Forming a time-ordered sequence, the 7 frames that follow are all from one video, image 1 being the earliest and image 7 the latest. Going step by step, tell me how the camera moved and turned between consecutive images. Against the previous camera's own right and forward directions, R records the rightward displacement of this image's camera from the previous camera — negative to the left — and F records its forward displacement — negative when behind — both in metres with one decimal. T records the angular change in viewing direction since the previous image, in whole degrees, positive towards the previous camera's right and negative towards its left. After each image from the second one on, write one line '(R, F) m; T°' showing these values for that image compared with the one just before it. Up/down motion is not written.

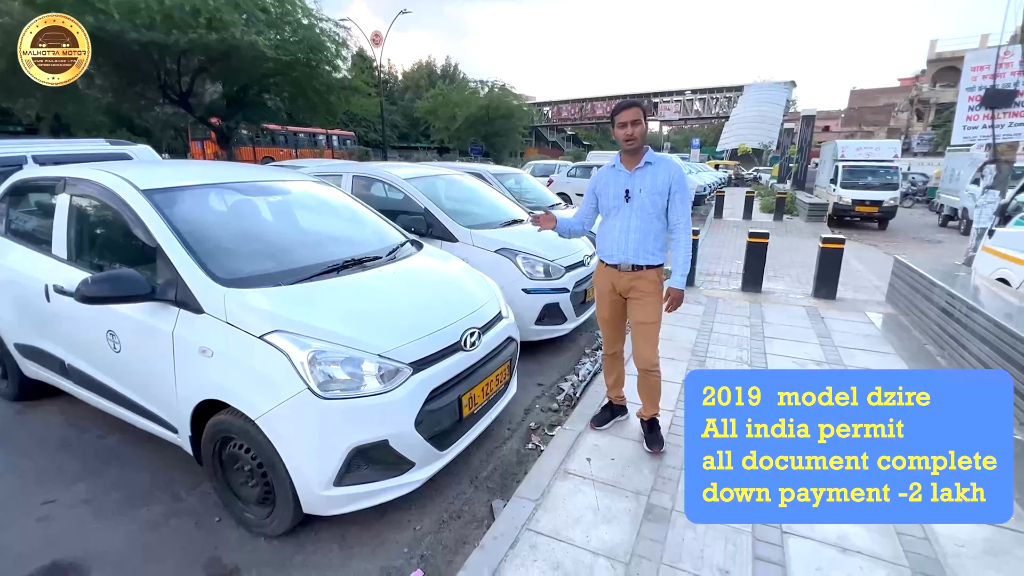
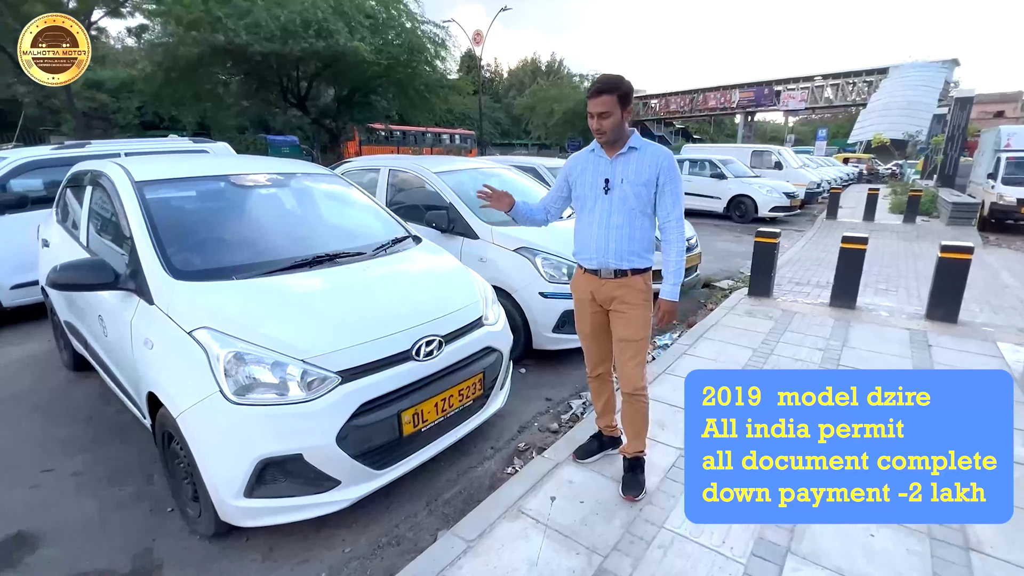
(+0.7, +0.4) m; -12°
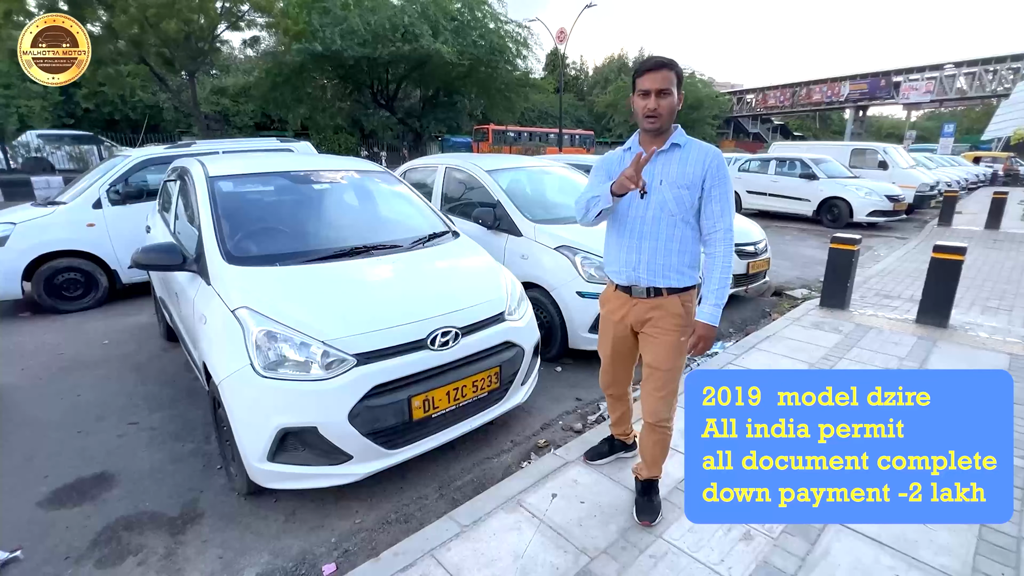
(+0.3, 0.0) m; -9°
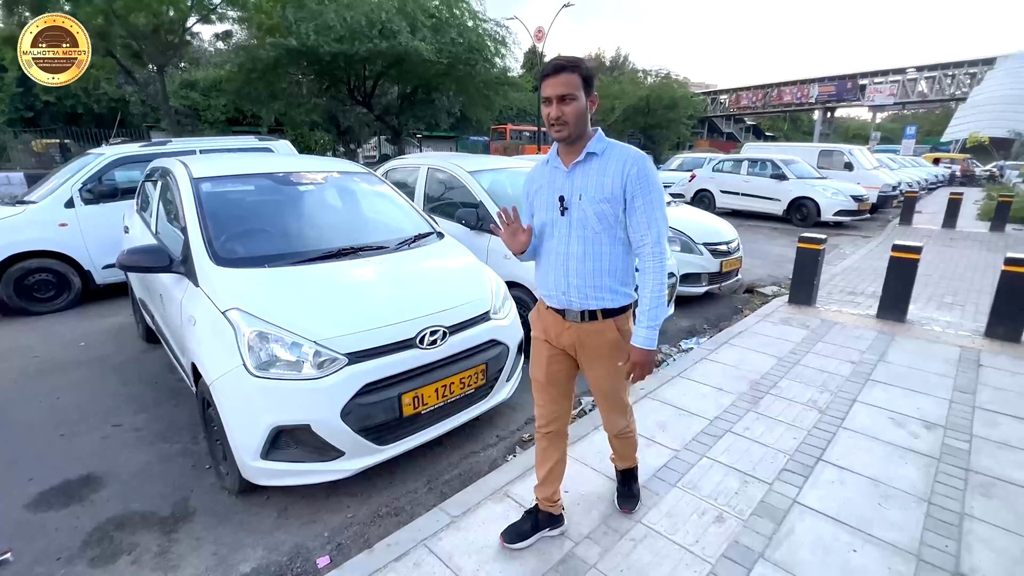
(0.0, -0.1) m; +3°
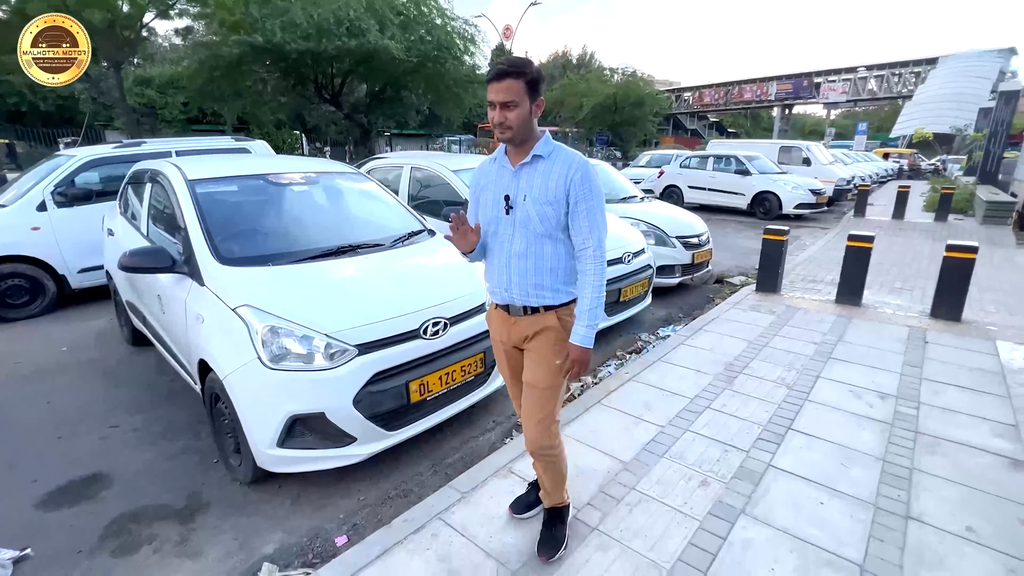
(-0.1, -0.2) m; +3°
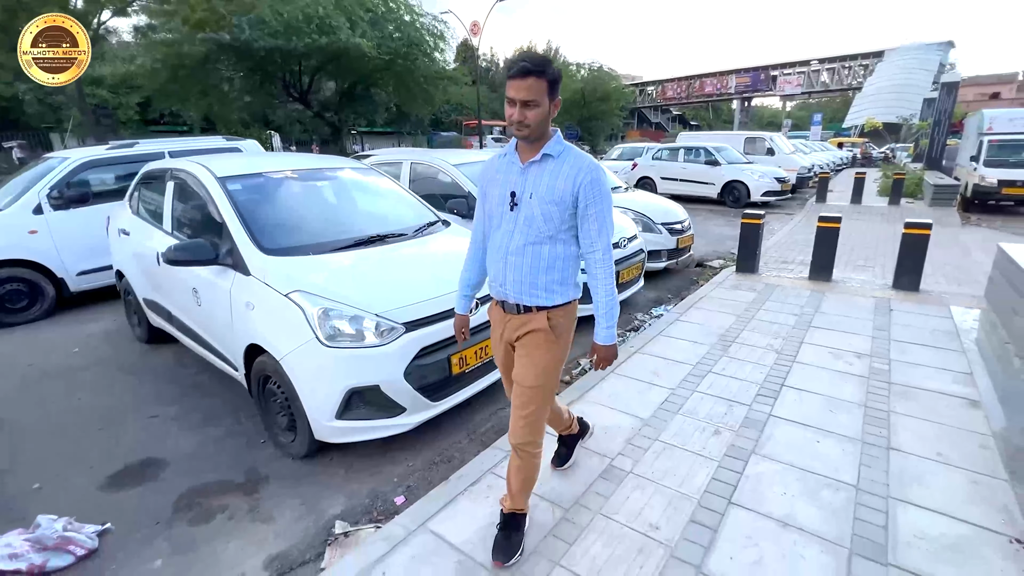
(-0.3, -0.3) m; +3°
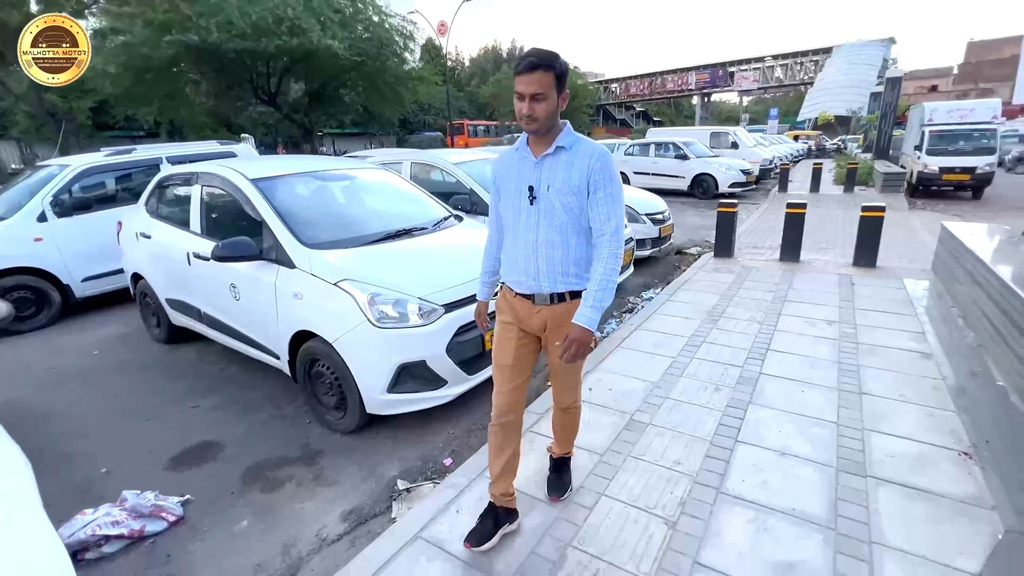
(-0.3, -0.3) m; +3°
